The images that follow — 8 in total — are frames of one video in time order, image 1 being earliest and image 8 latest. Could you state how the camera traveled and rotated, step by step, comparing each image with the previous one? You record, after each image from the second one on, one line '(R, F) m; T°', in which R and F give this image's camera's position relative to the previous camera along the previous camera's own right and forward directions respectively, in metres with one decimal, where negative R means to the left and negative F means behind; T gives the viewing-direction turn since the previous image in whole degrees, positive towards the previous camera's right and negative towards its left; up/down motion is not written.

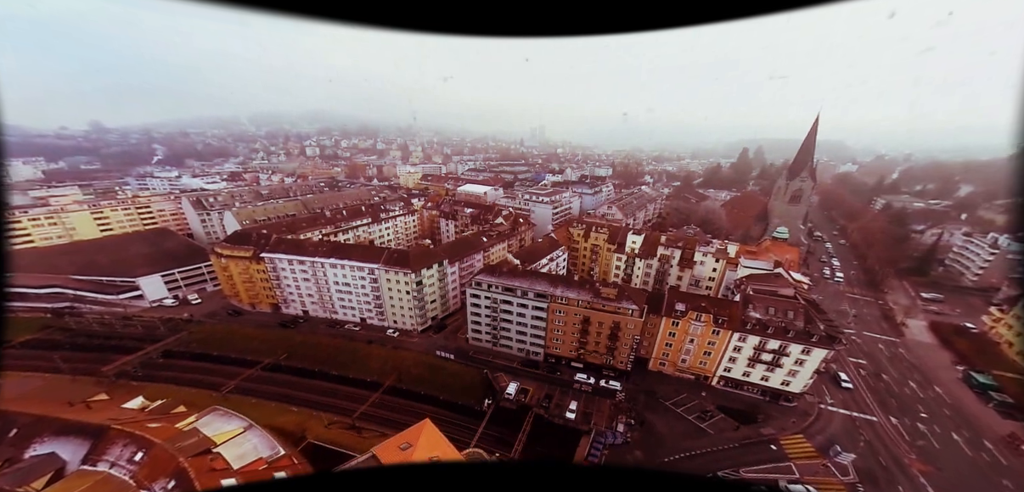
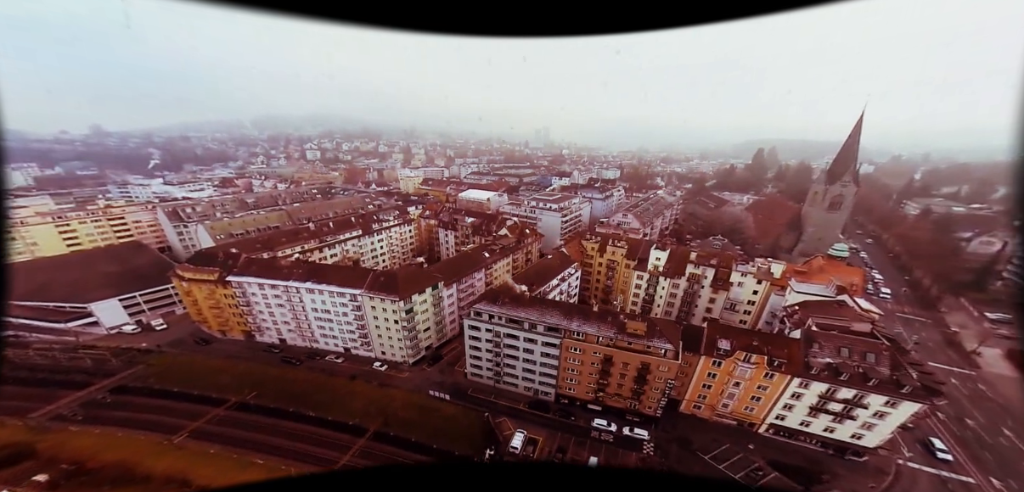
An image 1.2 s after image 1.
(0.0, +1.9) m; -1°
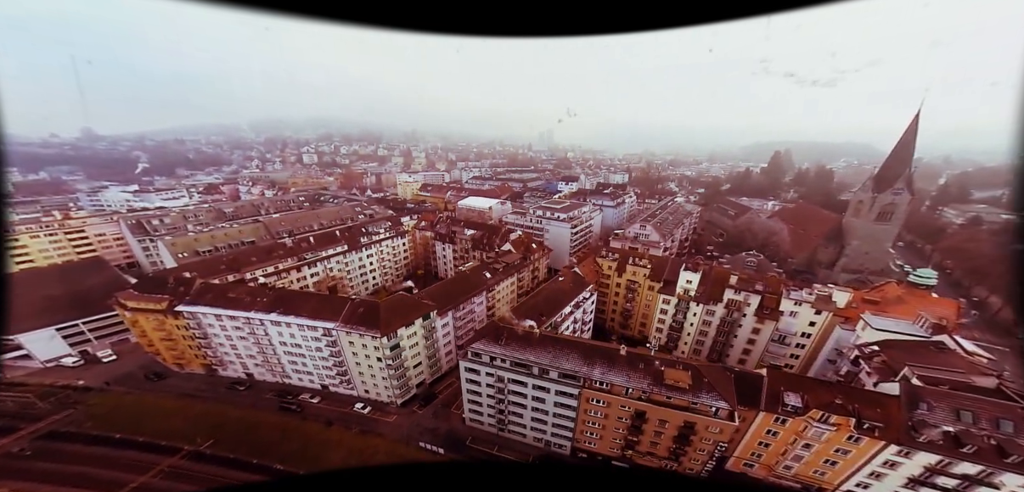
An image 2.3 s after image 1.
(-0.1, +1.9) m; 0°
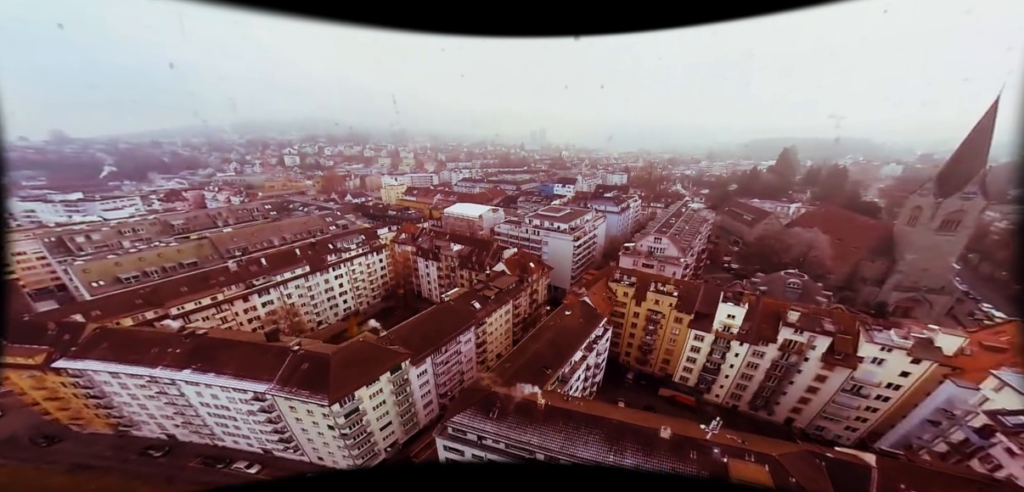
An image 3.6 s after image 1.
(0.0, +2.4) m; +1°
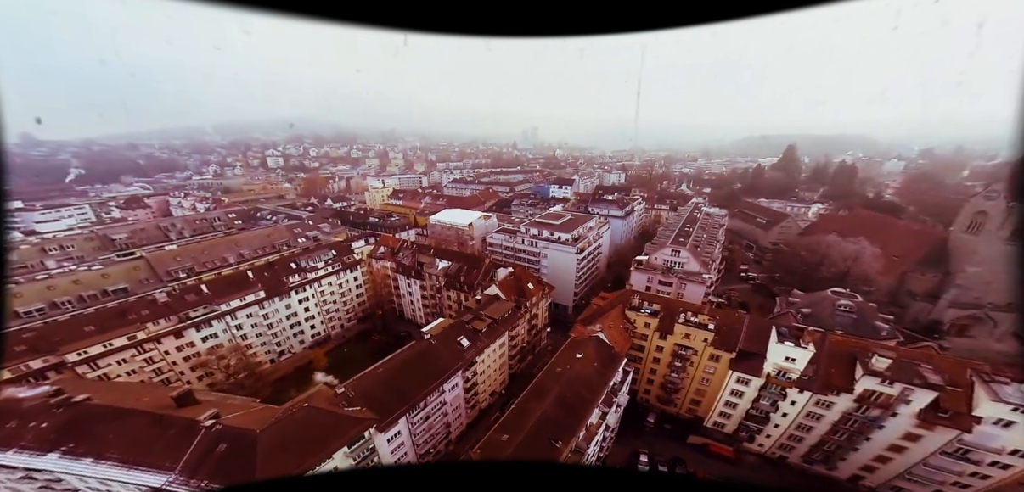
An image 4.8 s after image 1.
(0.0, +2.0) m; +1°
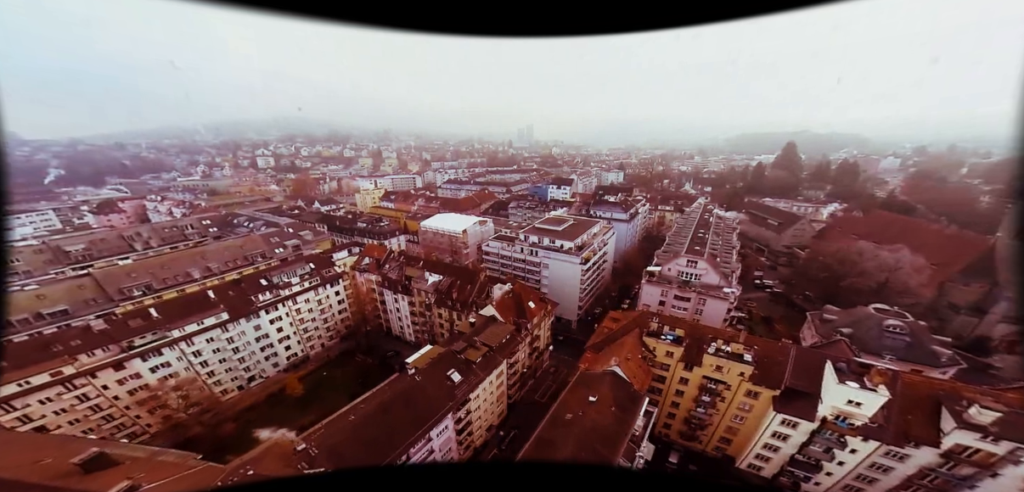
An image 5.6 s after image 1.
(0.0, +1.3) m; 0°
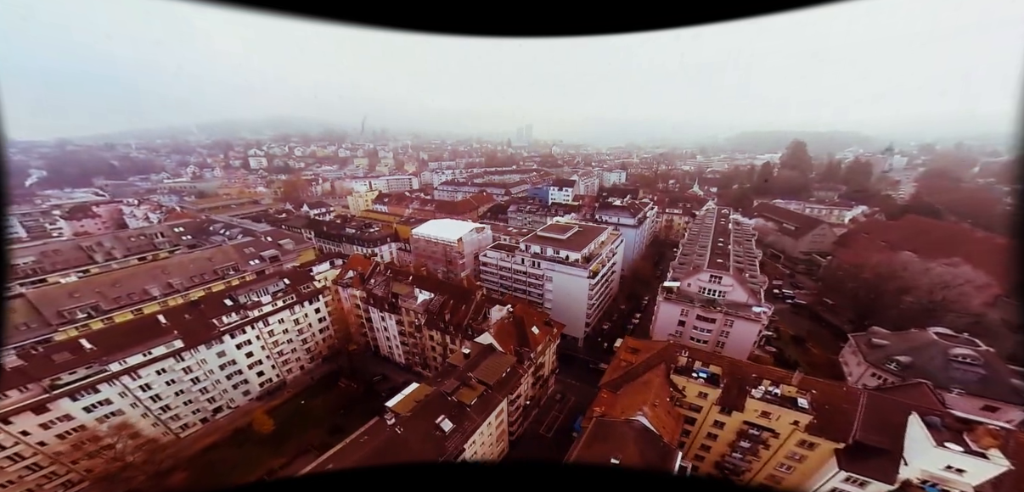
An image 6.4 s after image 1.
(0.0, +1.3) m; 0°
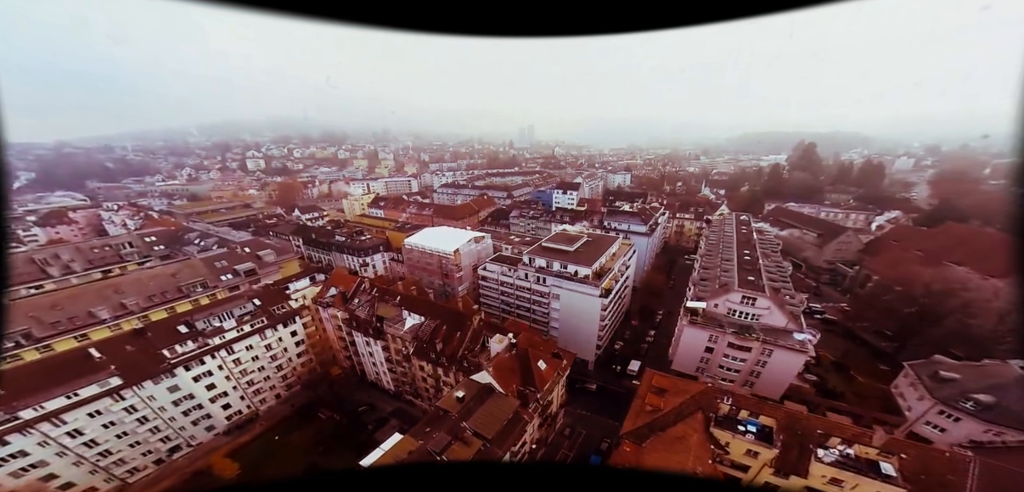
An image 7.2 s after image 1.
(0.0, +1.3) m; 0°
